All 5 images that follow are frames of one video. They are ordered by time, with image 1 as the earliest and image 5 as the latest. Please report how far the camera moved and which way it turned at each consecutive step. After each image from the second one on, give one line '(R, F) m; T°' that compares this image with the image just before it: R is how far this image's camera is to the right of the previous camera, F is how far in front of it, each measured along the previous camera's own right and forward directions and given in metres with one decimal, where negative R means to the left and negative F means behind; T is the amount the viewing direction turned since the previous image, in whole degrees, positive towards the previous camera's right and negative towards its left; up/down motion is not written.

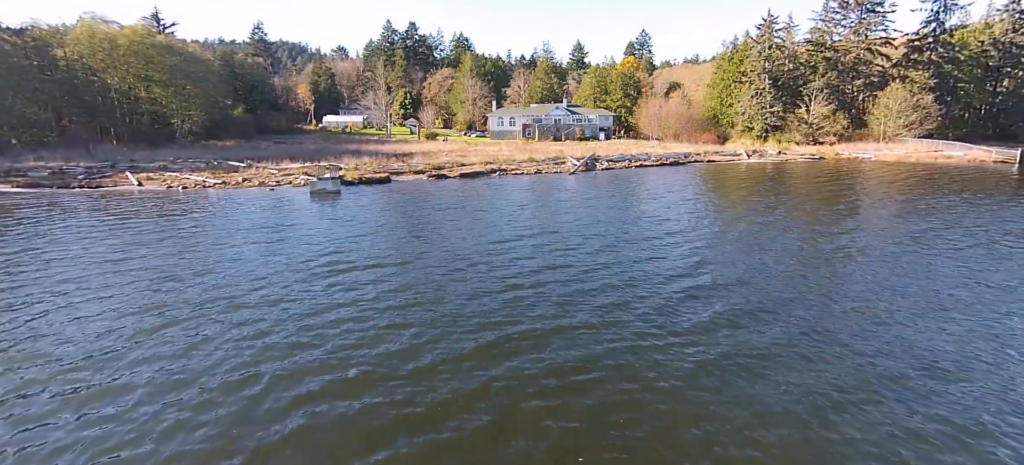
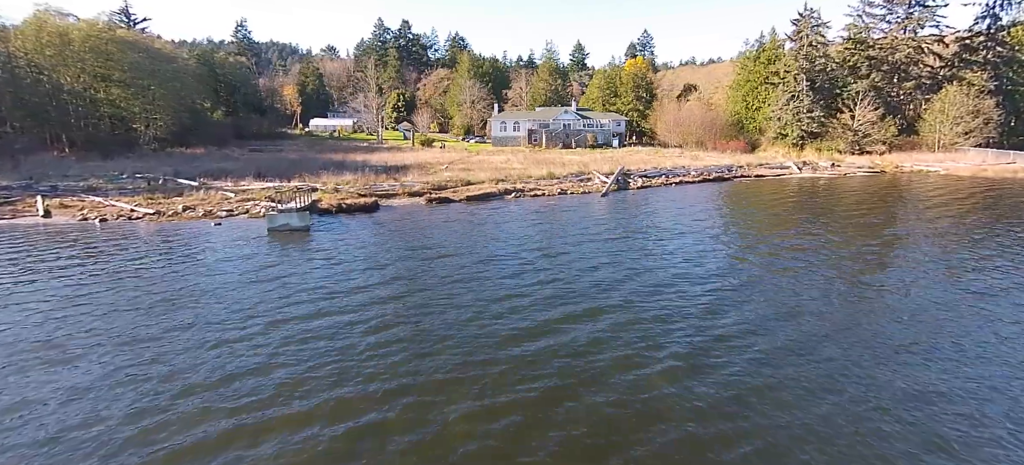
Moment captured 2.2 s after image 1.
(-1.4, +6.2) m; +1°
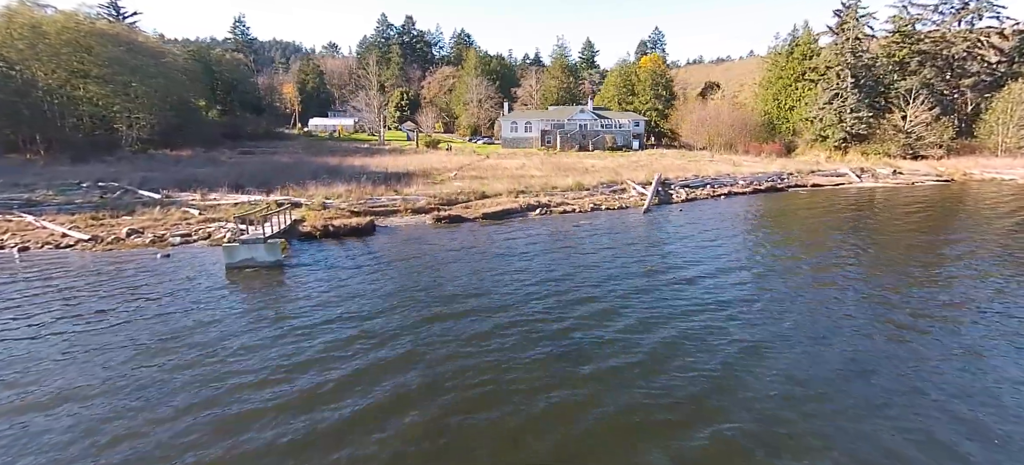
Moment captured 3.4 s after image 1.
(-1.0, +4.3) m; 0°
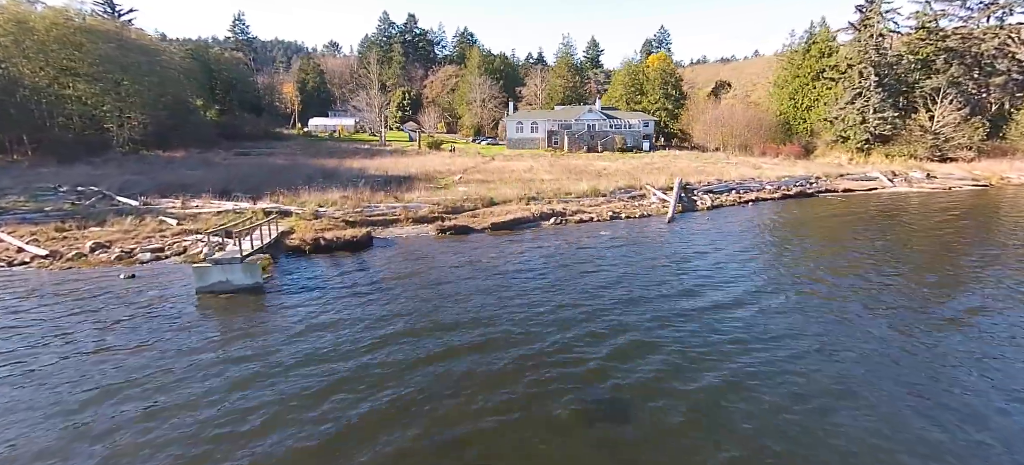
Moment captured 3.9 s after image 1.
(-0.4, +1.9) m; 0°
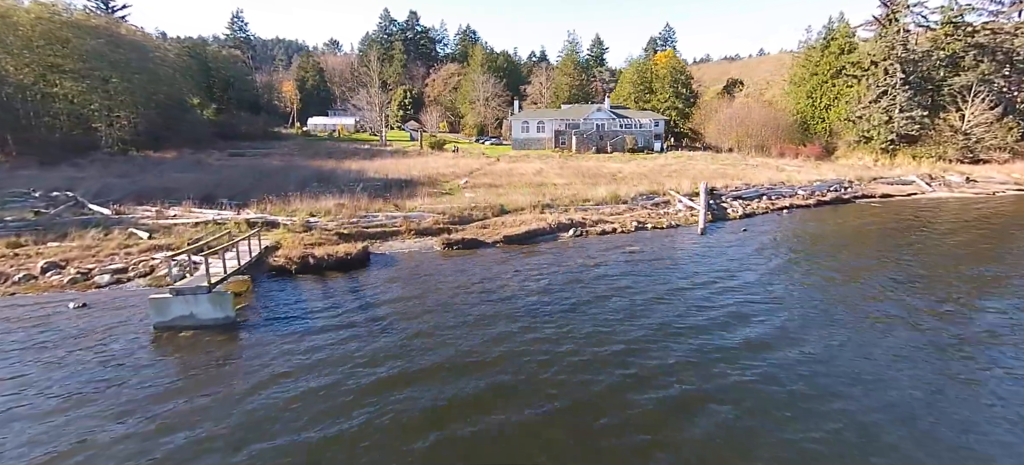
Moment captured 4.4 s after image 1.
(-0.5, +2.0) m; 0°
